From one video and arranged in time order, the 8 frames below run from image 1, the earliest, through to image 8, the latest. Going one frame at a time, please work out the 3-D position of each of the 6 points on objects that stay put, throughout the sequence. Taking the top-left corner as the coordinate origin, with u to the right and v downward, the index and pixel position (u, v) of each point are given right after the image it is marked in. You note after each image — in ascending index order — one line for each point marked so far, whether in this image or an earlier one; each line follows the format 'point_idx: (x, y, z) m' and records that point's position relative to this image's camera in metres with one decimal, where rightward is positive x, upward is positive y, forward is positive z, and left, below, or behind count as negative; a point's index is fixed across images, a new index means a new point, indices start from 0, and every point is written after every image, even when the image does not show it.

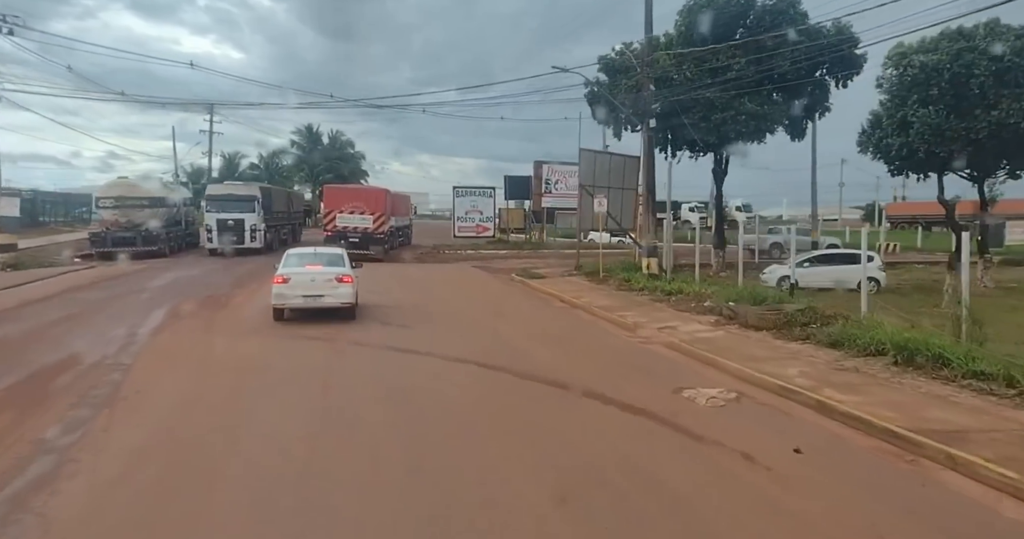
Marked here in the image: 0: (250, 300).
0: (-8.0, -0.8, +19.0) m
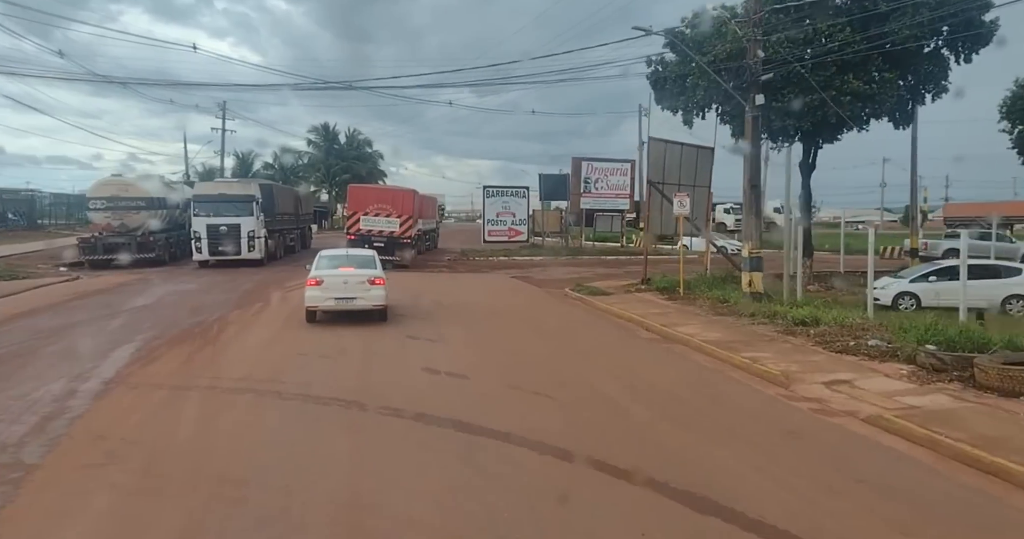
0: (-6.5, -1.2, +15.5) m
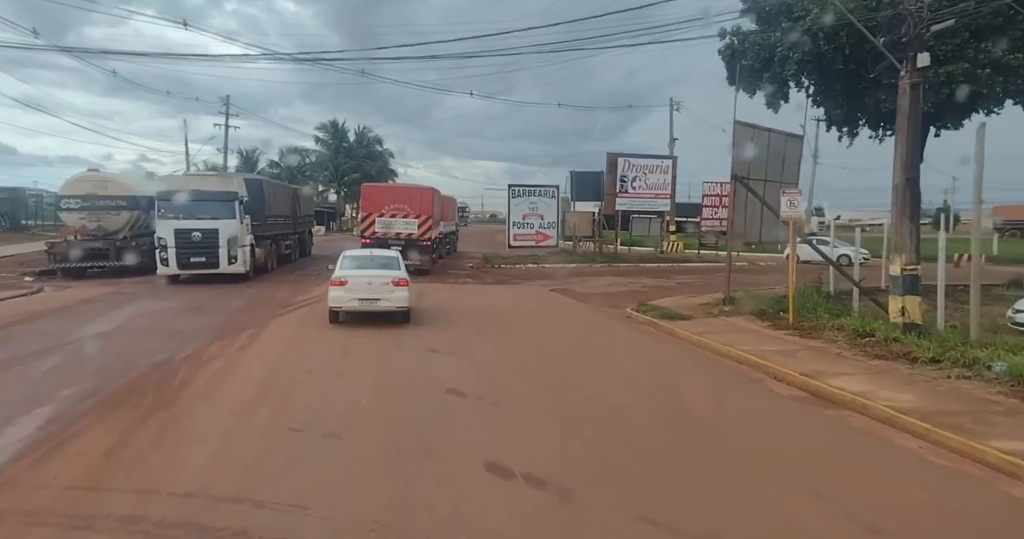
0: (-5.3, -1.5, +11.9) m
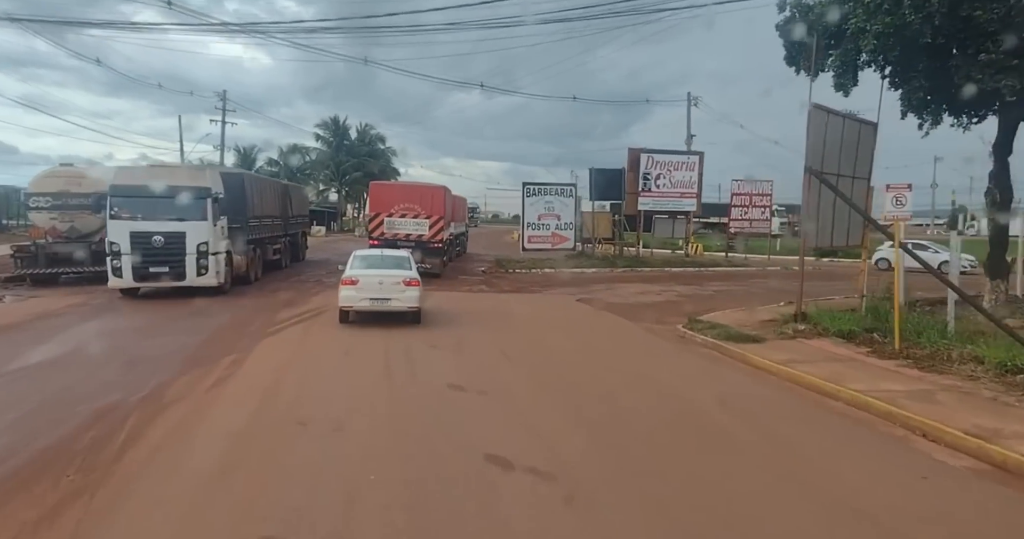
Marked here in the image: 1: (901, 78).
0: (-4.6, -1.7, +9.6) m
1: (+9.3, +4.6, +14.9) m
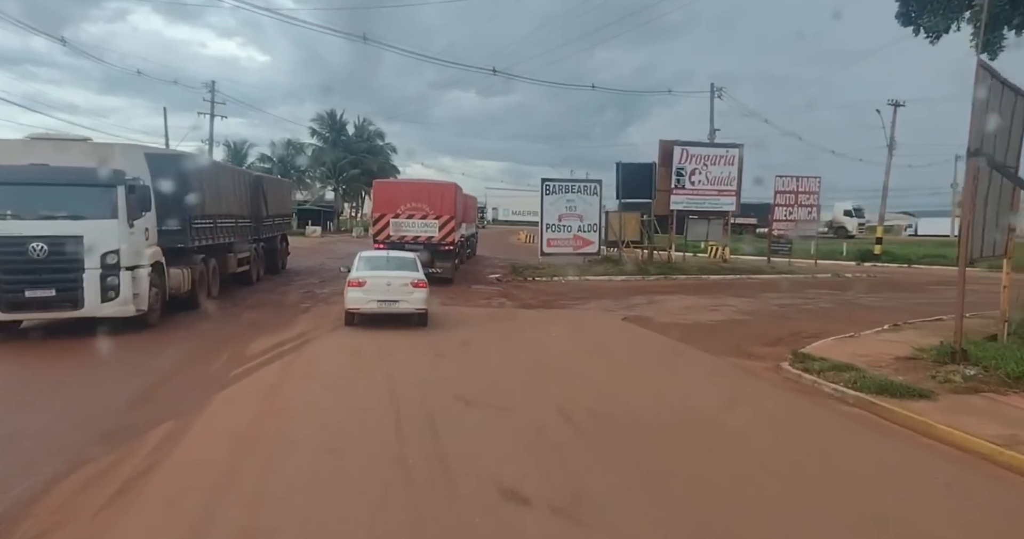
0: (-3.8, -2.0, +6.2) m
1: (+10.1, +4.2, +11.4) m
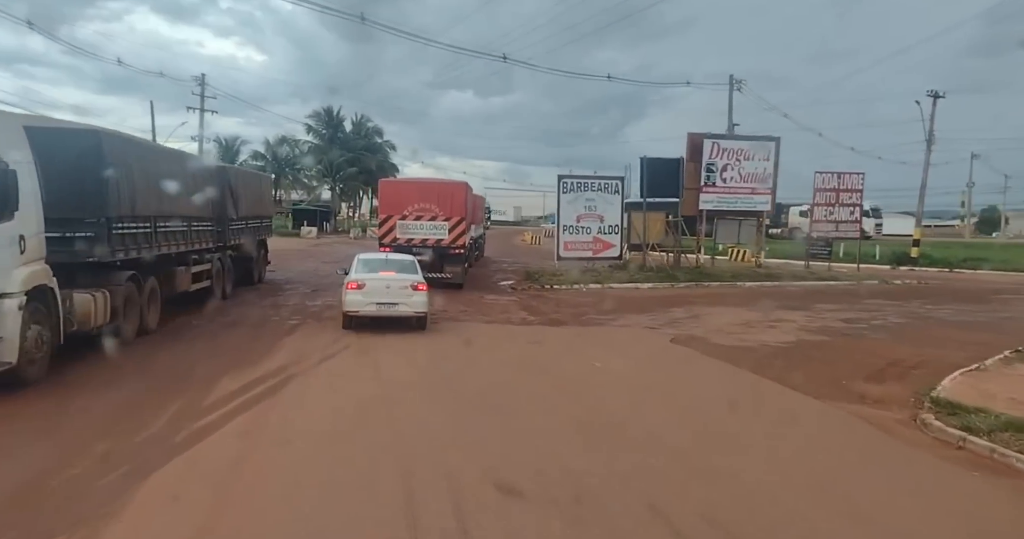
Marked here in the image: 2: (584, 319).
0: (-3.2, -2.3, +3.6) m
1: (+10.7, +4.0, +8.9) m
2: (+1.8, -1.4, +16.3) m
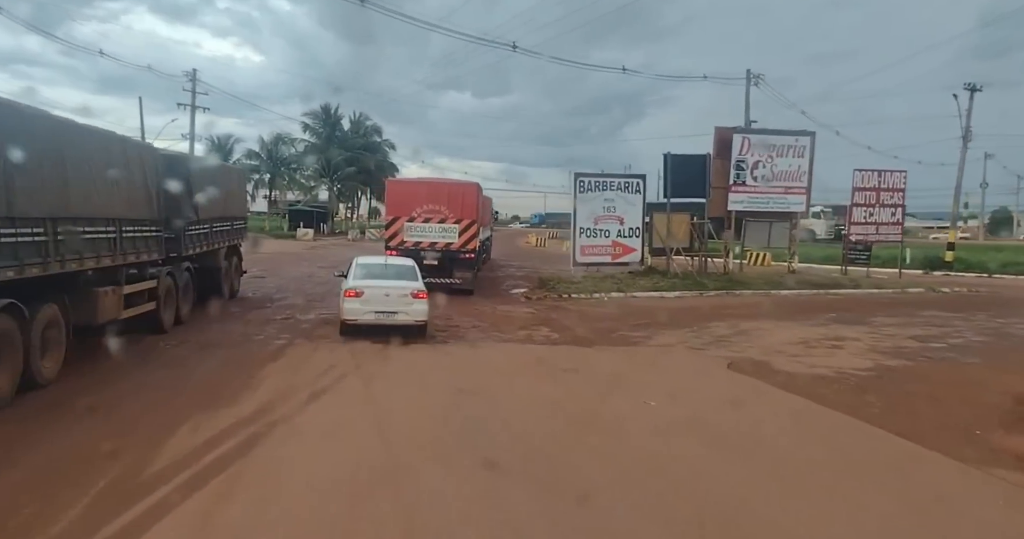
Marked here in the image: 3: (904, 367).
0: (-2.7, -2.5, +1.4) m
1: (+11.2, +3.8, +6.8) m
2: (+2.3, -1.6, +14.2) m
3: (+7.0, -1.7, +10.8) m
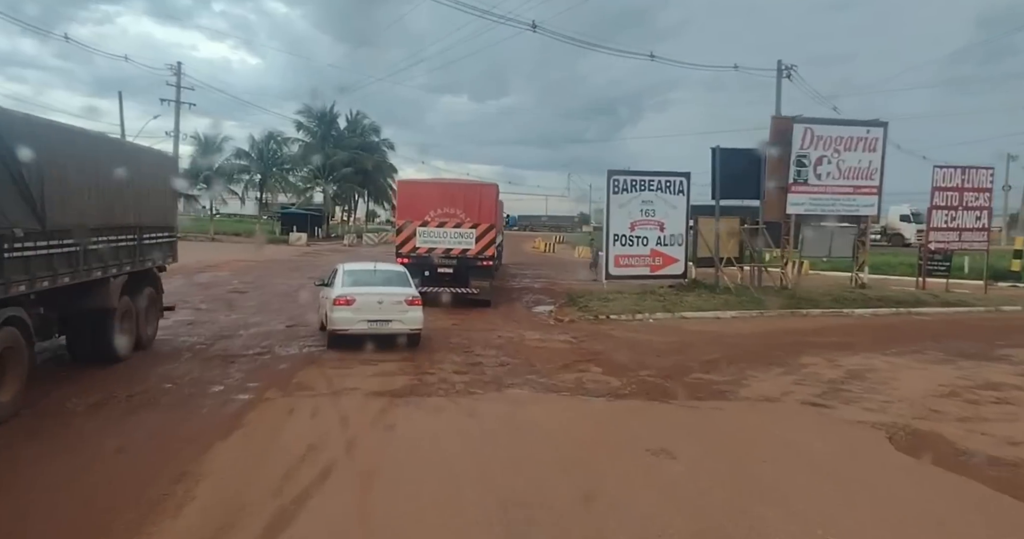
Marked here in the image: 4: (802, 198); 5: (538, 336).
0: (-1.9, -2.9, -2.0) m
1: (+12.0, +3.4, +3.4) m
2: (+3.0, -2.0, +10.7) m
3: (+7.7, -2.1, +7.3) m
4: (+9.3, +2.3, +19.7) m
5: (+0.5, -1.6, +14.7) m
